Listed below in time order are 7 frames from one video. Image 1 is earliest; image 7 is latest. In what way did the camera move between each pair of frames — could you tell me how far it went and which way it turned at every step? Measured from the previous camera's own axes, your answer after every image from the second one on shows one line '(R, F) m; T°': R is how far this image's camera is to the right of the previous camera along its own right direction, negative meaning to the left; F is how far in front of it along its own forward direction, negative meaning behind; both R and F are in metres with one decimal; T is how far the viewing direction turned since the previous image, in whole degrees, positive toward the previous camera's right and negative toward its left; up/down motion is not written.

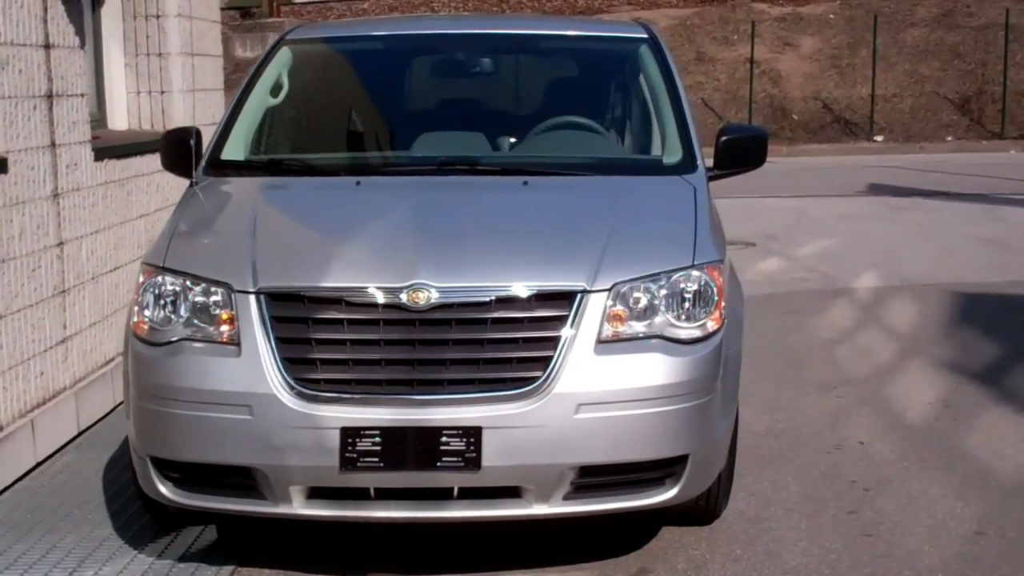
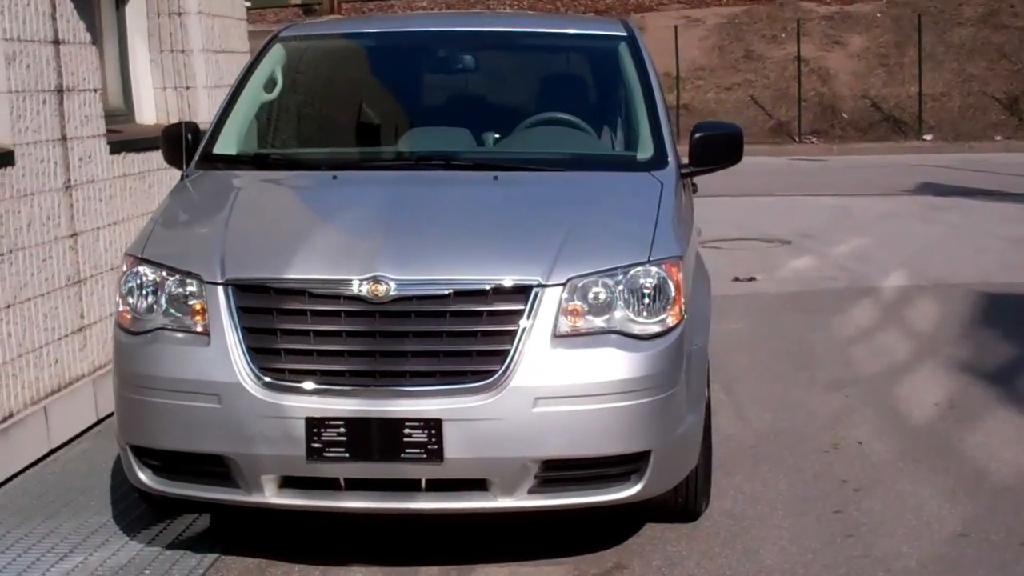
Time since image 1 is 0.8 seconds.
(+0.2, 0.0) m; -2°
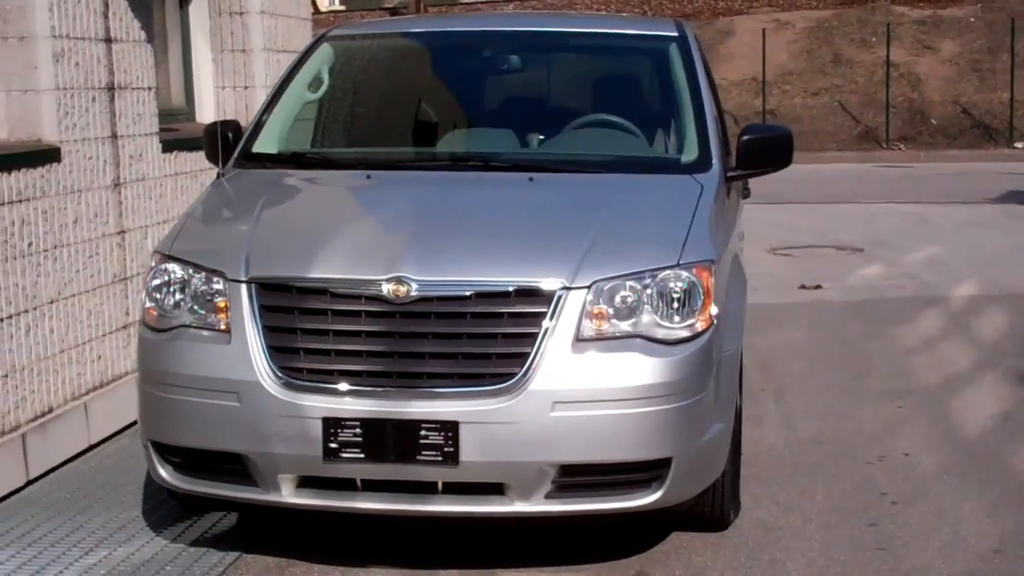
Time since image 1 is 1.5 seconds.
(+0.2, +0.1) m; -4°
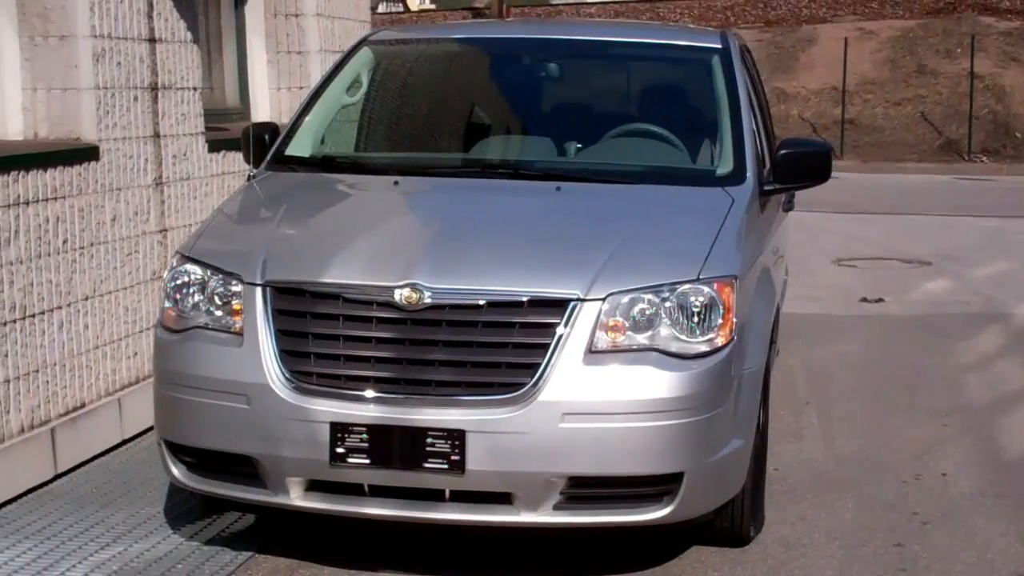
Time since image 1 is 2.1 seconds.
(+0.2, 0.0) m; -3°
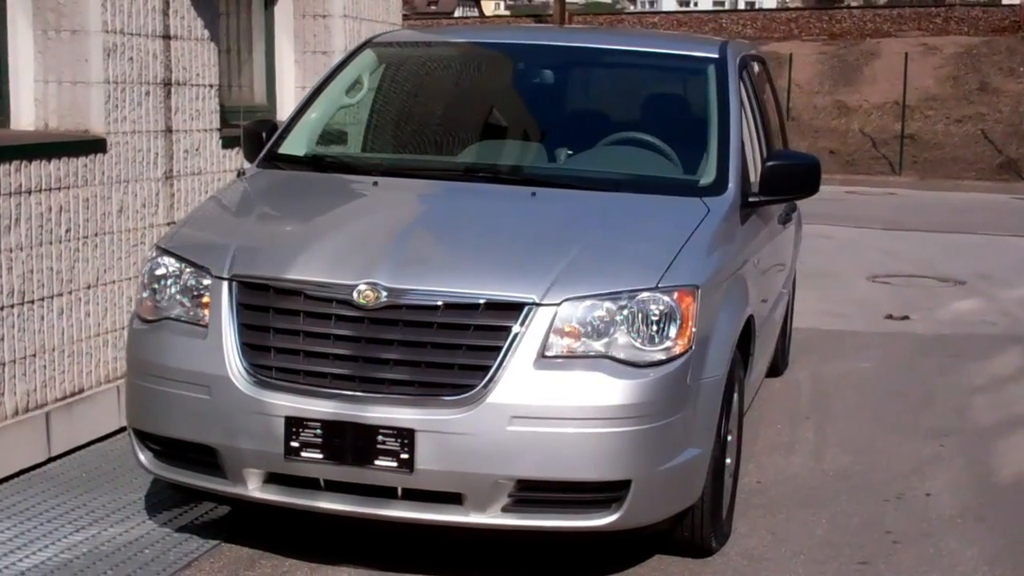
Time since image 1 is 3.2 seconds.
(+0.3, 0.0) m; -2°
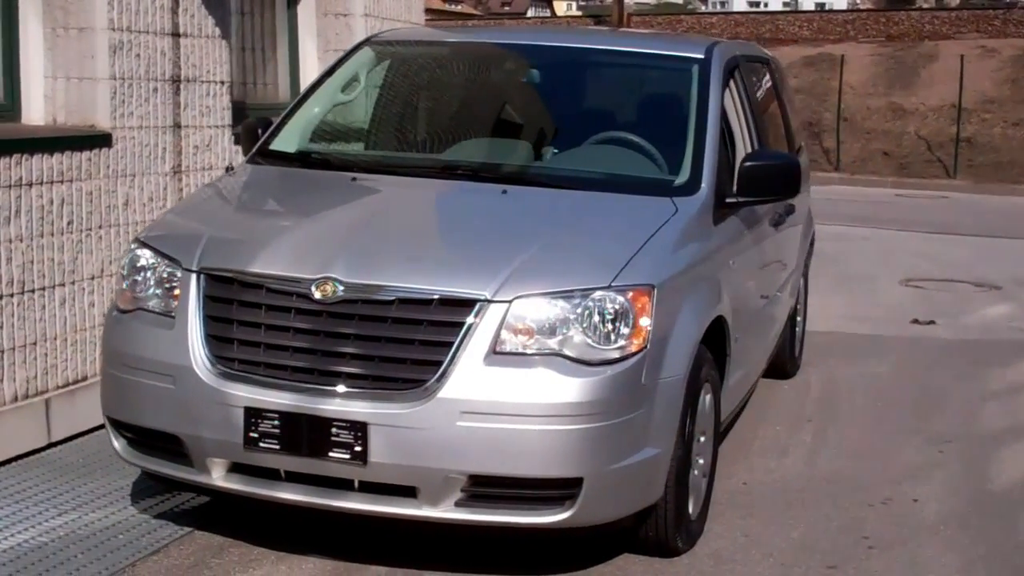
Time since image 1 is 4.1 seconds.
(+0.3, 0.0) m; -2°
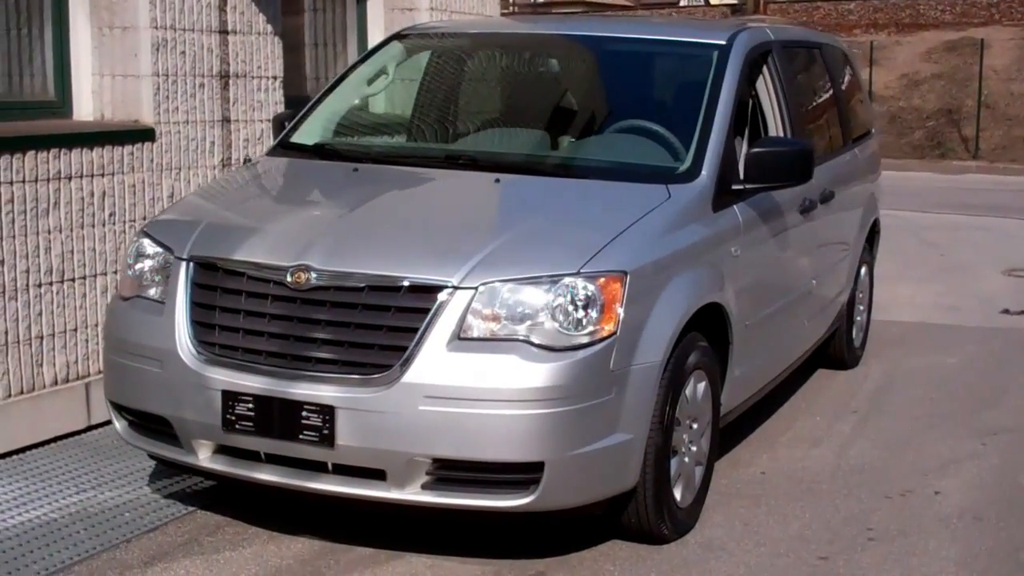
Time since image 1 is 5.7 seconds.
(+0.5, 0.0) m; -6°
